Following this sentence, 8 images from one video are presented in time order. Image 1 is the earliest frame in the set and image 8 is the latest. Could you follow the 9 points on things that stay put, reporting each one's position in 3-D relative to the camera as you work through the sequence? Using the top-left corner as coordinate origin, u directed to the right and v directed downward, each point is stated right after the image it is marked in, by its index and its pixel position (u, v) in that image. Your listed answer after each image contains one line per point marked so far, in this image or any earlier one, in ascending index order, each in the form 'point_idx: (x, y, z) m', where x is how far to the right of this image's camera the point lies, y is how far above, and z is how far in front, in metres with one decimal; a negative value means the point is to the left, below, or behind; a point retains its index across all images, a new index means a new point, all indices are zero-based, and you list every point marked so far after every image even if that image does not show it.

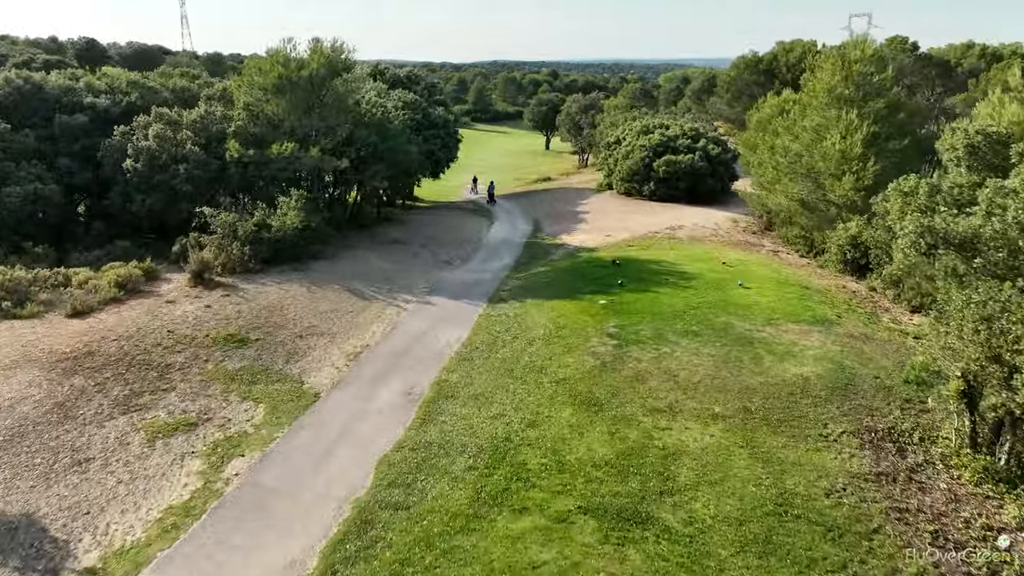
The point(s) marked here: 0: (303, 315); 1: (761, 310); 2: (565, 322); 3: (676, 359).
0: (-6.1, -0.8, +18.5) m
1: (+7.3, -0.7, +18.7) m
2: (+1.6, -1.0, +18.7) m
3: (+4.0, -1.8, +15.8) m
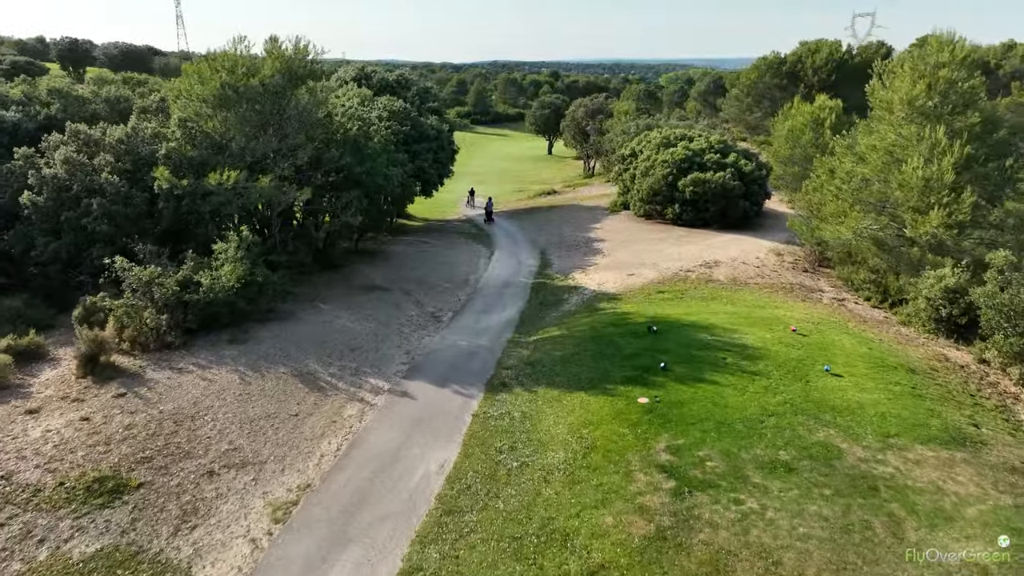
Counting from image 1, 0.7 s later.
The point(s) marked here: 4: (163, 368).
0: (-5.9, -2.9, +13.0) m
1: (+7.4, -2.8, +13.3) m
2: (+1.7, -3.1, +13.2) m
3: (+4.2, -3.8, +10.3) m
4: (-8.4, -1.9, +15.4) m
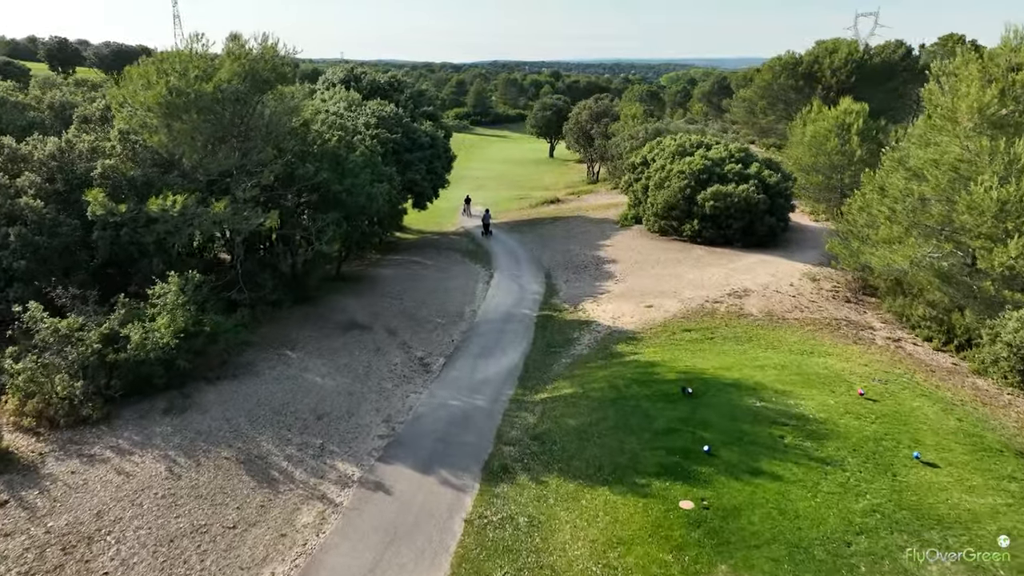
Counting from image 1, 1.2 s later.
0: (-5.9, -4.1, +9.7) m
1: (+7.5, -4.0, +9.9) m
2: (+1.8, -4.3, +9.9) m
3: (+4.2, -5.1, +7.0) m
4: (-8.3, -3.2, +12.1) m
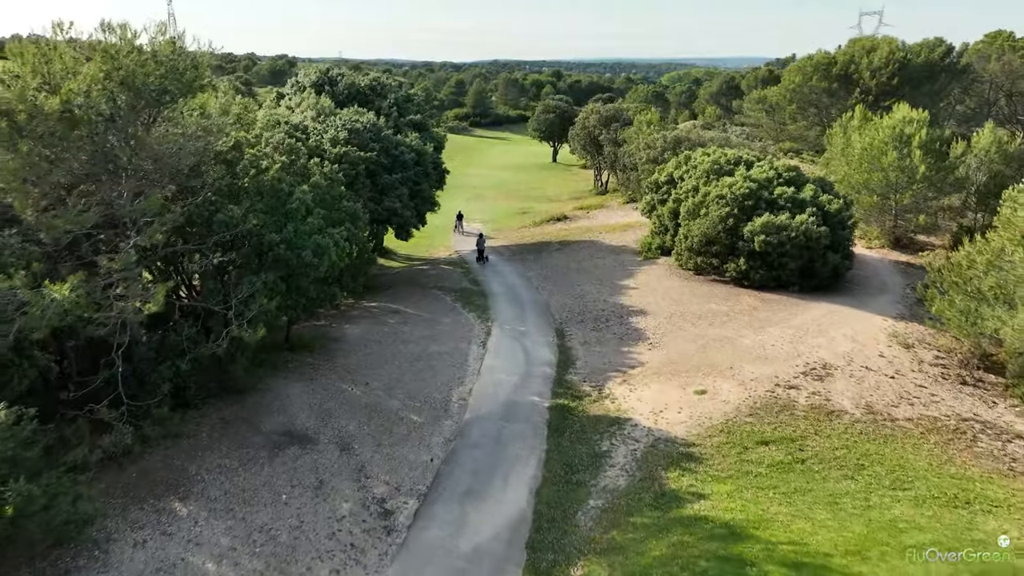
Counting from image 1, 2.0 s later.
0: (-5.8, -6.3, +3.6) m
1: (+7.6, -6.2, +3.8) m
2: (+1.9, -6.5, +3.8) m
3: (+4.3, -7.3, +0.9) m
4: (-8.3, -5.4, +6.0) m
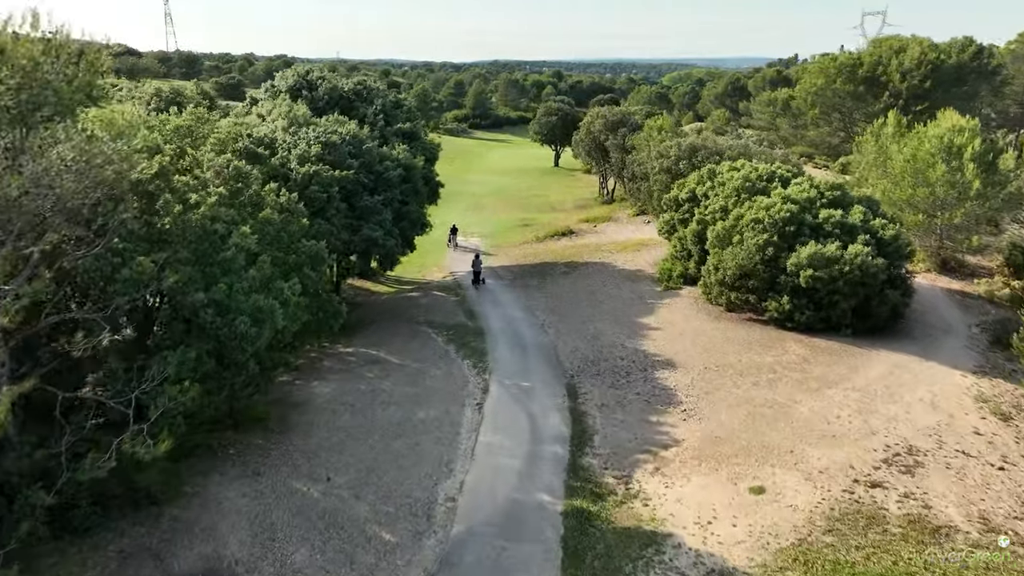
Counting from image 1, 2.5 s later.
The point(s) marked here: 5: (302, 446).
0: (-5.7, -7.8, -0.3) m
1: (+7.6, -7.7, -0.1) m
2: (+1.9, -8.0, -0.1) m
3: (+4.4, -8.7, -3.1) m
4: (-8.2, -6.8, +2.0) m
5: (-5.0, -3.7, +15.3) m
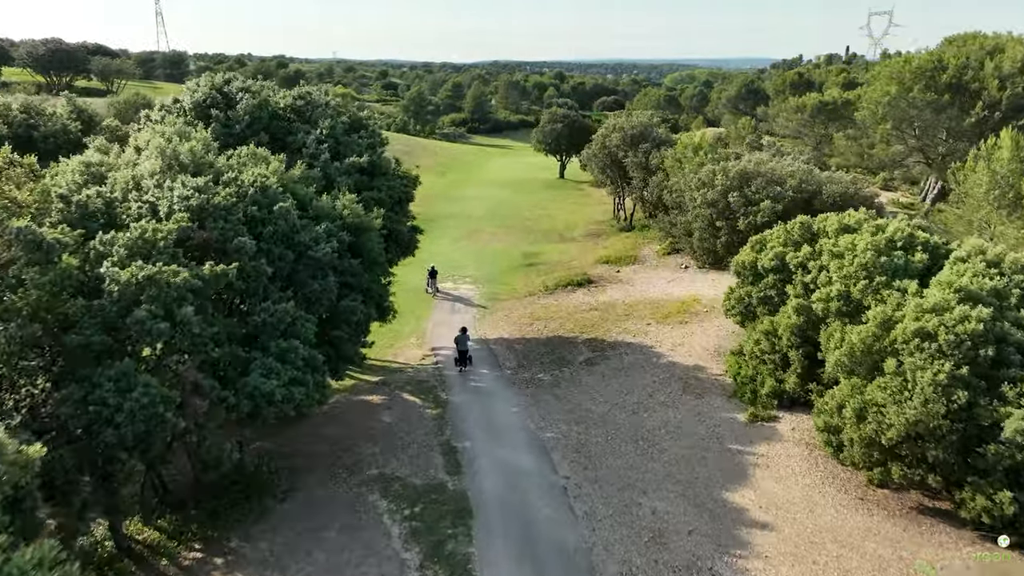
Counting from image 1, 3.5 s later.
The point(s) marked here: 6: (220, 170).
0: (-5.6, -11.4, -10.0) m
1: (+7.7, -11.3, -9.8) m
2: (+2.0, -11.6, -9.8) m
3: (+4.5, -12.3, -12.7) m
4: (-8.1, -10.4, -7.7) m
5: (-4.9, -7.3, +5.6) m
6: (-7.8, +3.2, +17.0) m
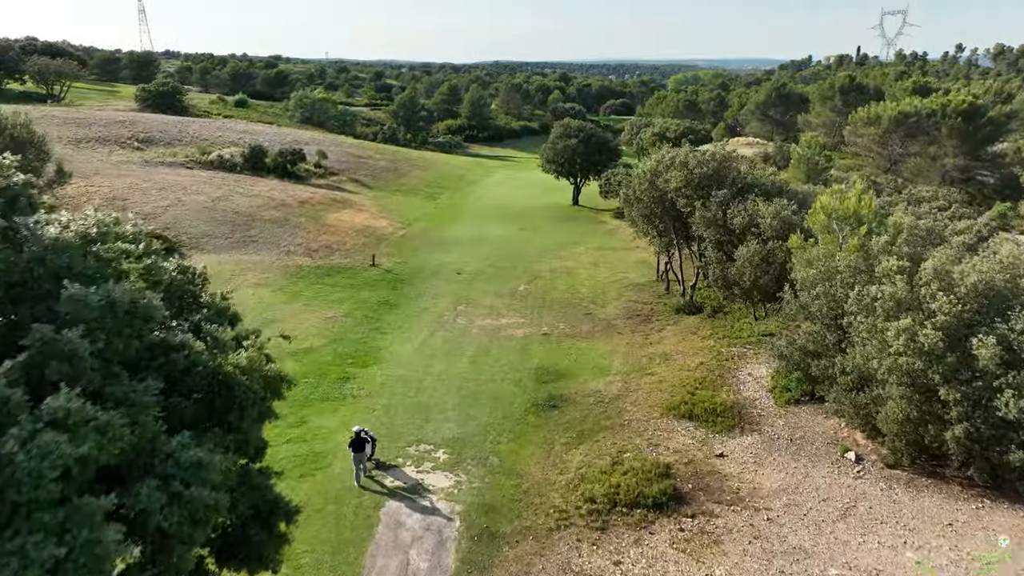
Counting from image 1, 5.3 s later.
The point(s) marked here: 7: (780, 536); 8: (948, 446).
0: (-5.3, -17.8, -28.0) m
1: (+8.0, -17.7, -27.8) m
2: (+2.3, -18.0, -27.9) m
3: (+4.8, -18.7, -30.8) m
4: (-7.8, -16.8, -25.7) m
5: (-4.6, -13.7, -12.4) m
6: (-7.4, -3.2, -1.0) m
7: (+7.0, -6.3, +17.0) m
8: (+12.0, -4.3, +17.6) m
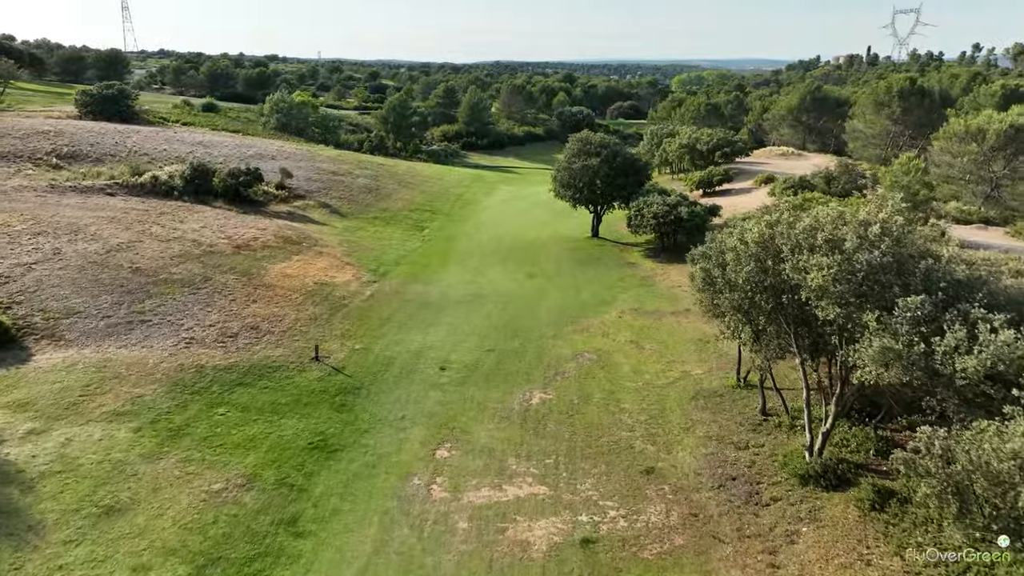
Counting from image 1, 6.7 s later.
0: (-4.9, -23.2, -43.9) m
1: (+8.5, -23.2, -43.7) m
2: (+2.8, -23.5, -43.7) m
3: (+5.2, -24.2, -46.6) m
4: (-7.3, -22.3, -41.5) m
5: (-4.2, -19.2, -28.3) m
6: (-7.0, -8.7, -16.9) m
7: (+7.4, -11.8, +1.1) m
8: (+12.5, -9.8, +1.8) m
